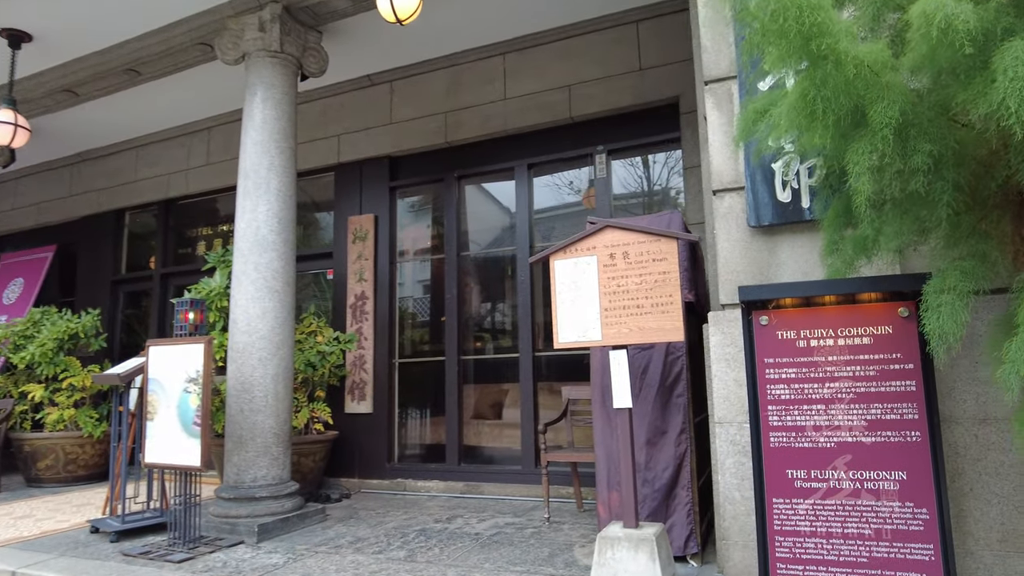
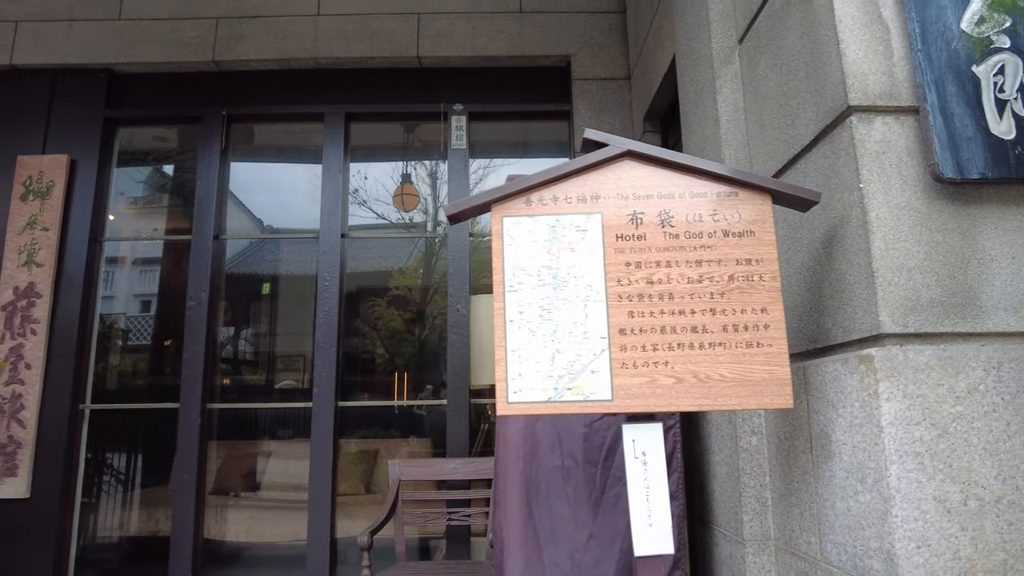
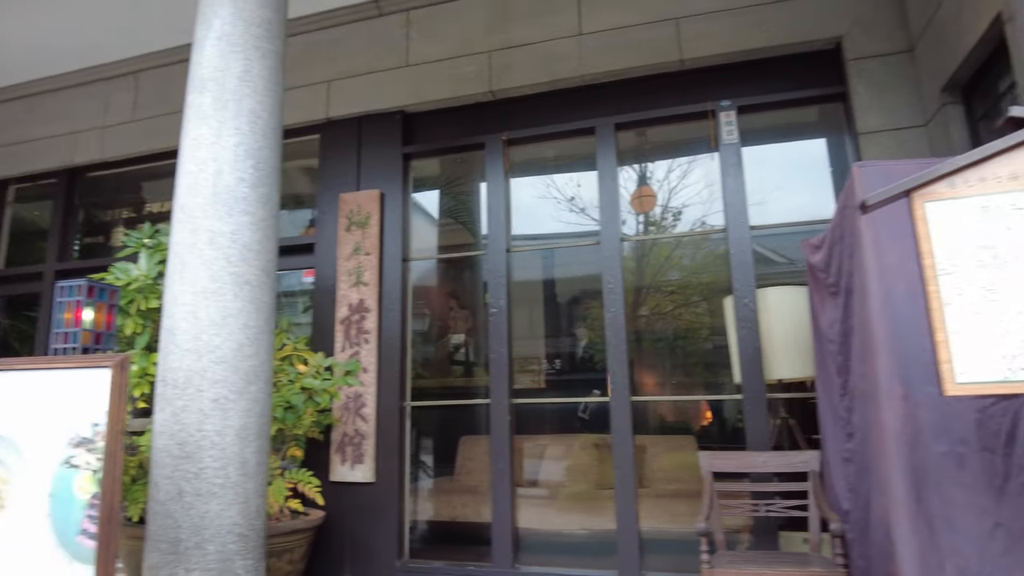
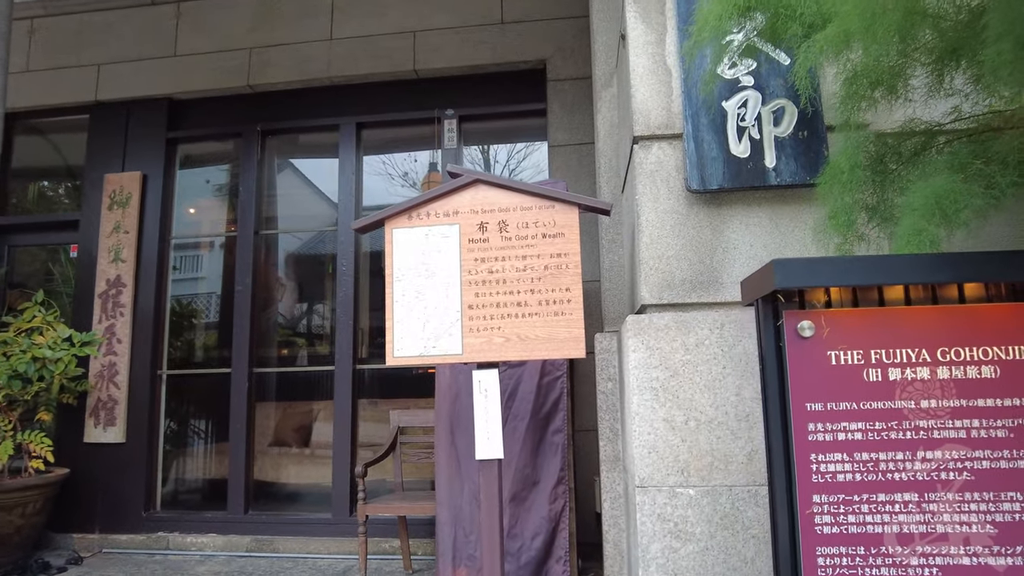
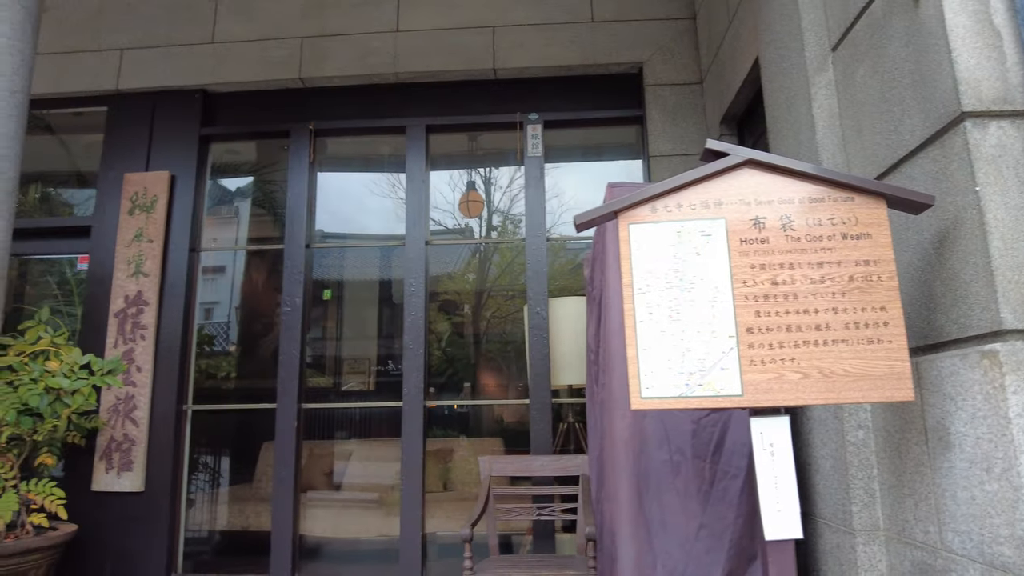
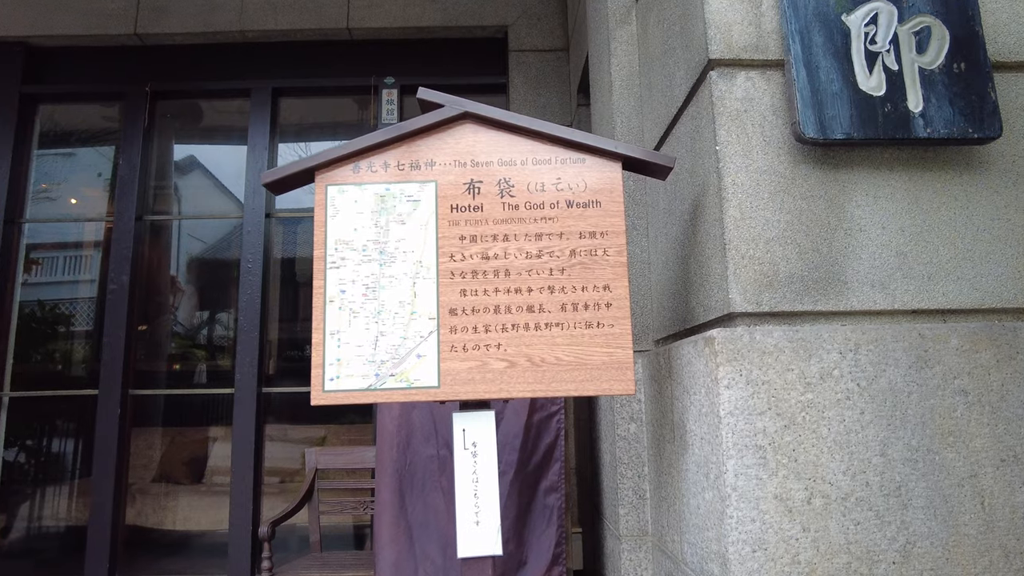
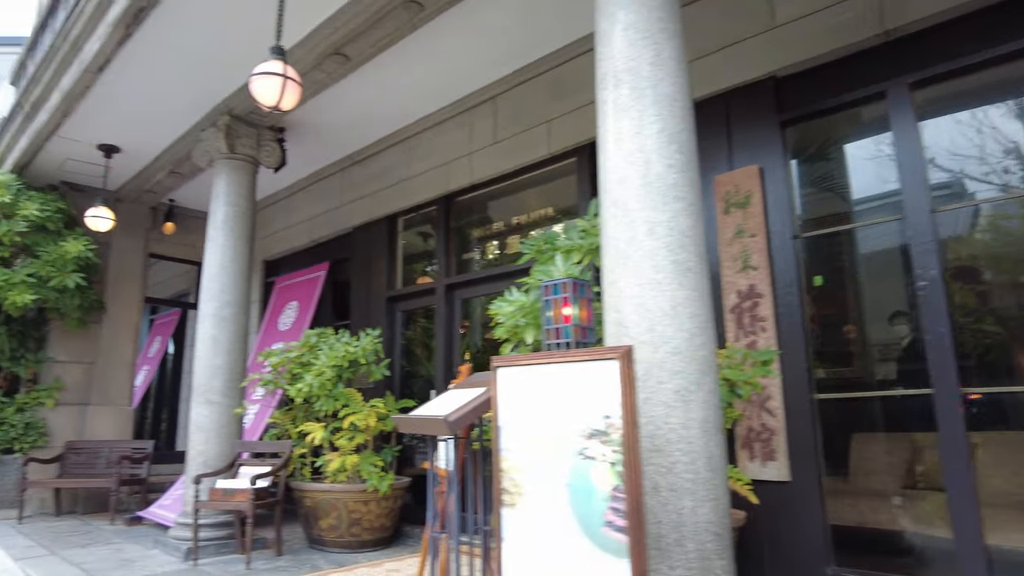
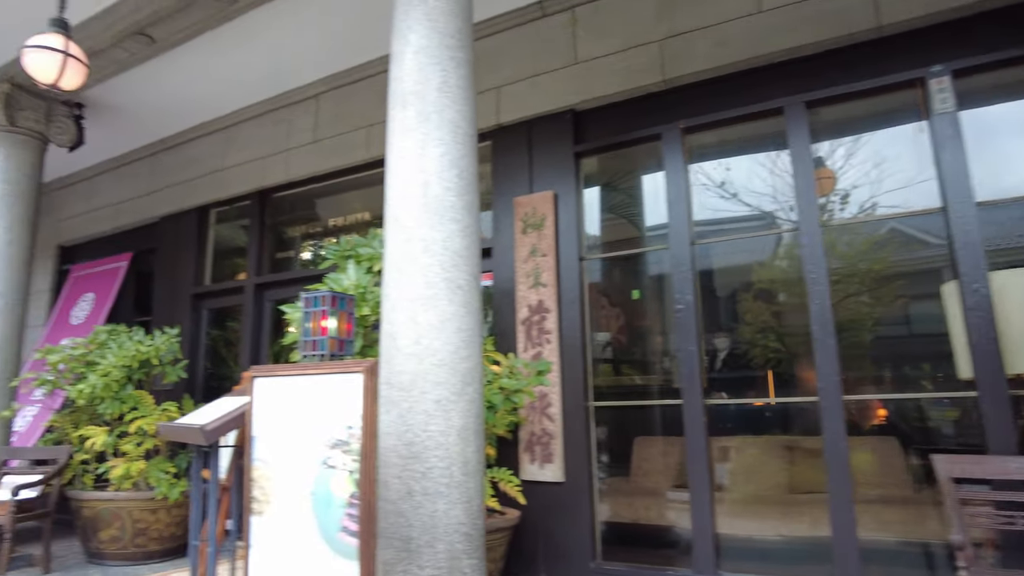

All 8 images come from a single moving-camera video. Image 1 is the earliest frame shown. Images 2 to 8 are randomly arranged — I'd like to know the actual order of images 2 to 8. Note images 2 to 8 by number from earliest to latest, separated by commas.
4, 6, 2, 5, 3, 8, 7
